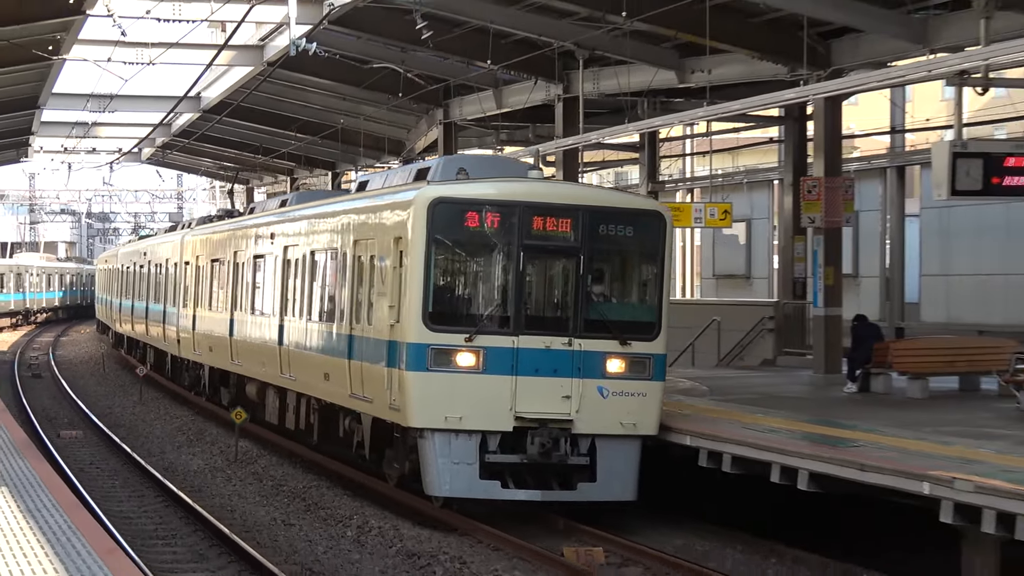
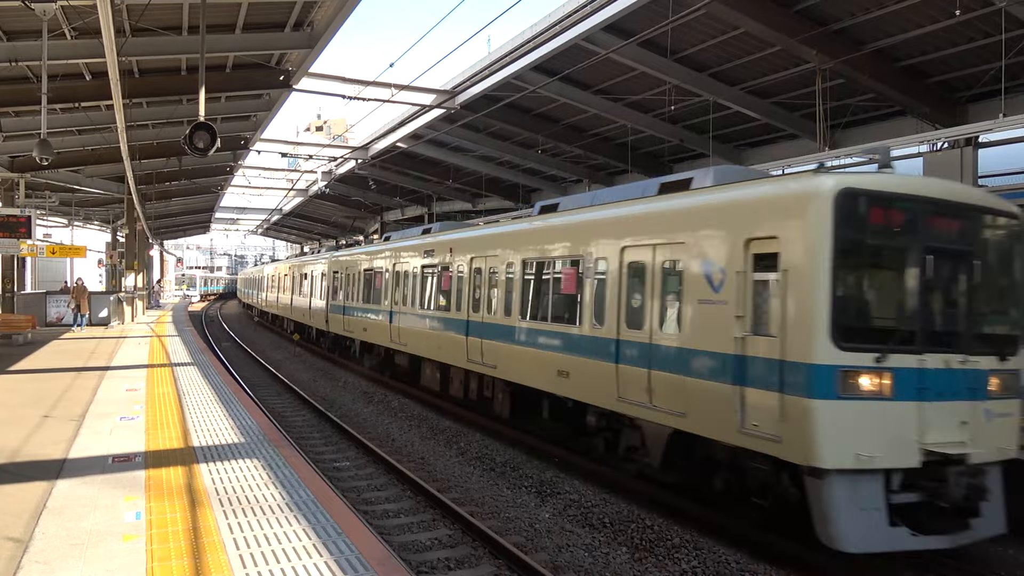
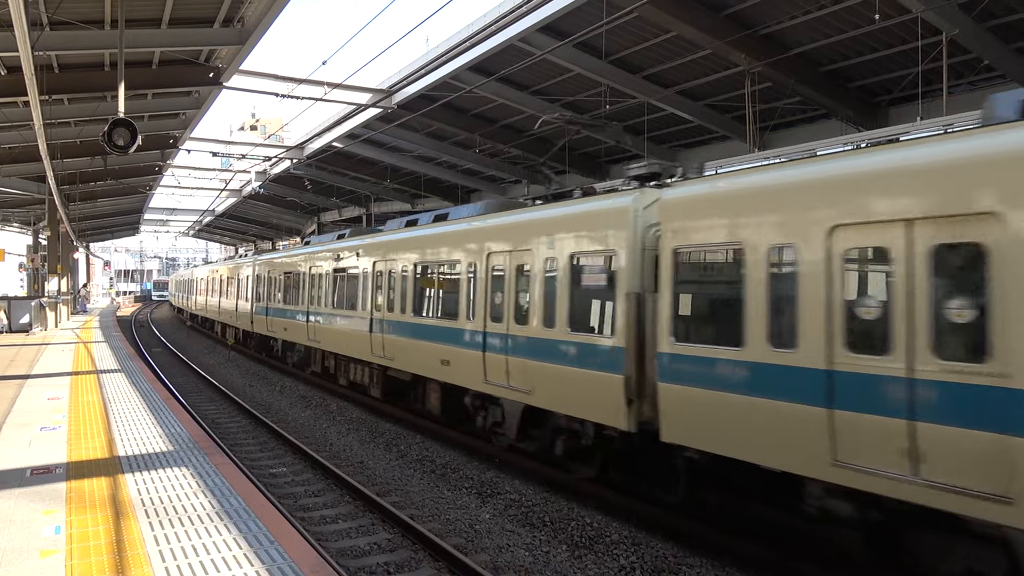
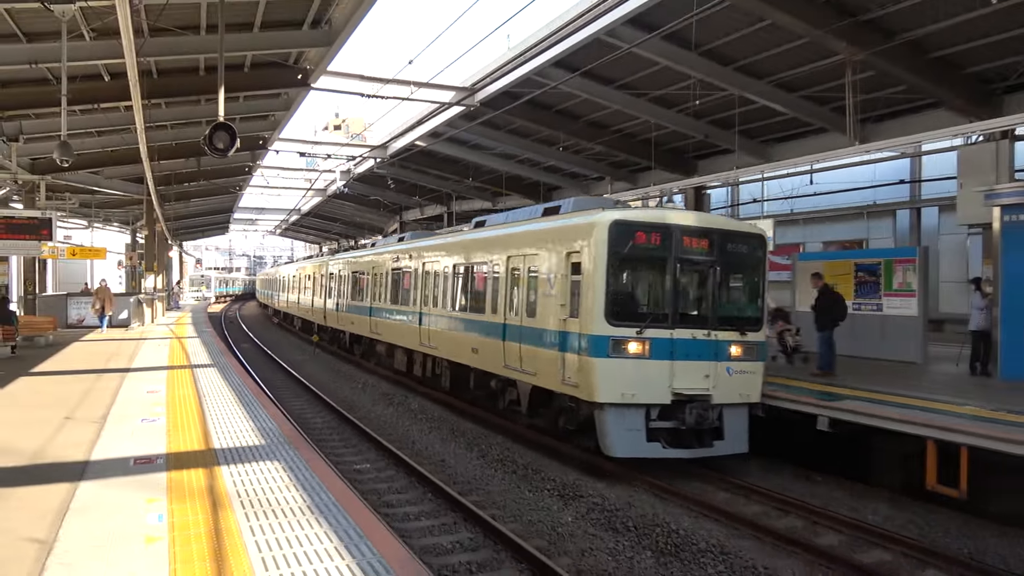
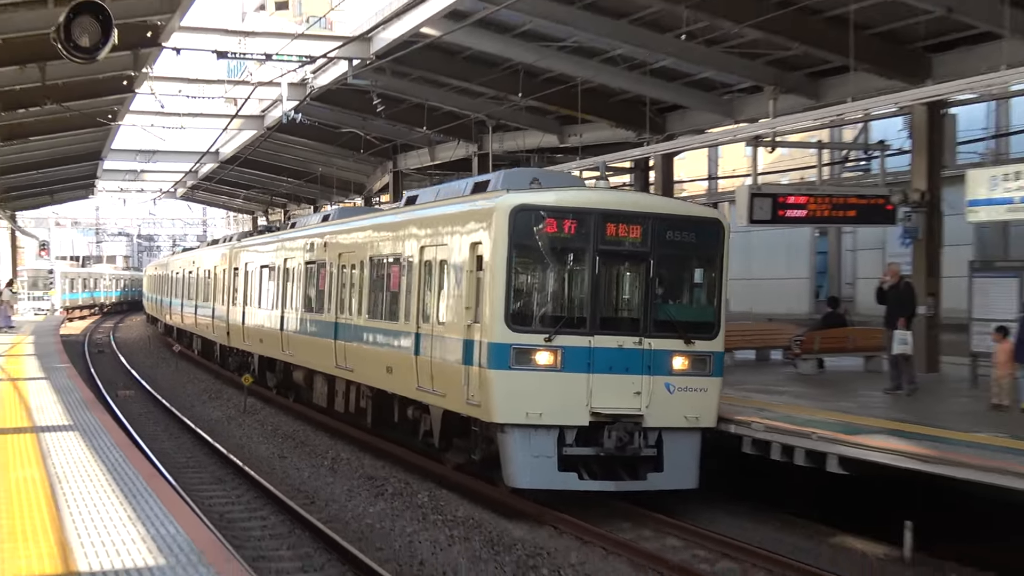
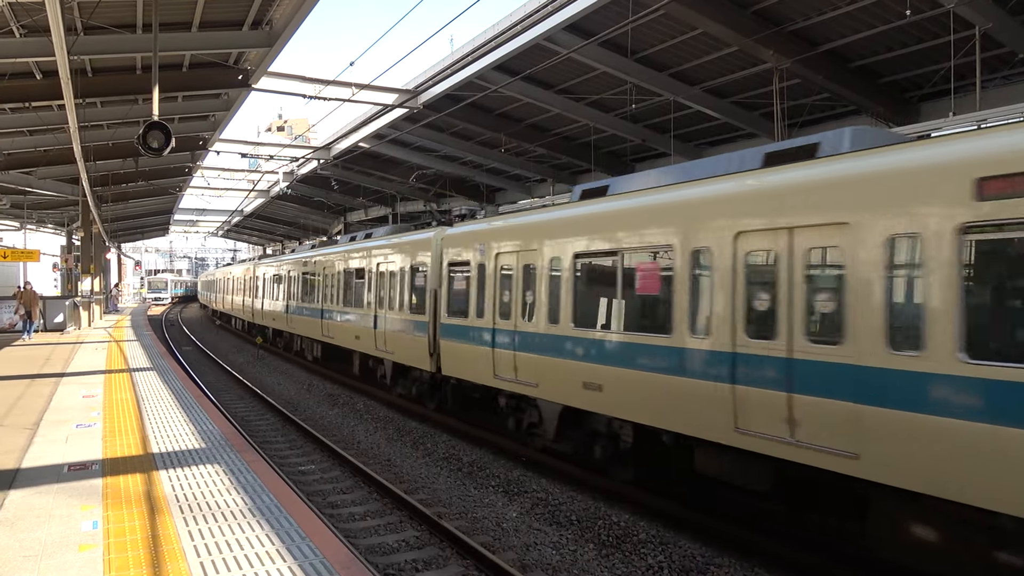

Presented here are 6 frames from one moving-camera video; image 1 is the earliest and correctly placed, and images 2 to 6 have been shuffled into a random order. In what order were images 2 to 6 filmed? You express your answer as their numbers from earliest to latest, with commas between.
5, 4, 2, 6, 3
